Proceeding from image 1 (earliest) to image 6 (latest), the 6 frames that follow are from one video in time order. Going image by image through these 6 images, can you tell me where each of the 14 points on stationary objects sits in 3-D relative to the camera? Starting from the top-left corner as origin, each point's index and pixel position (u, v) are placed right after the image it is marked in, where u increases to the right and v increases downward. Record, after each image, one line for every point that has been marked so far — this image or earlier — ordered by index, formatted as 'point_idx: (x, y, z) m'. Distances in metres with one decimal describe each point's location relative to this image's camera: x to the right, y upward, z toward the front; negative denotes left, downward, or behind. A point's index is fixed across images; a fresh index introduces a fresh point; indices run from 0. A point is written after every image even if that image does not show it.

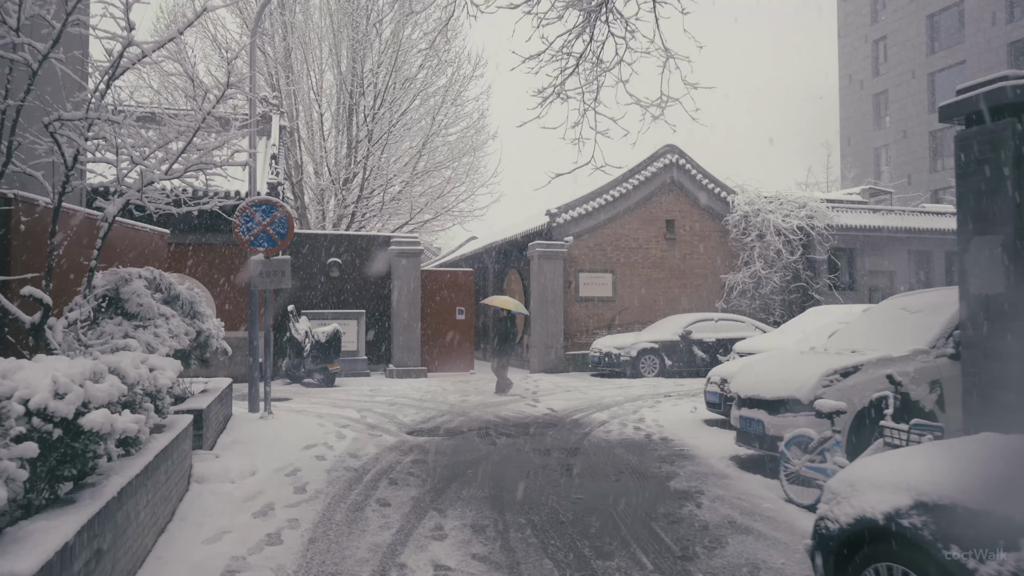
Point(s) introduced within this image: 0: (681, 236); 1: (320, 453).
0: (+3.9, +1.2, +17.3) m
1: (-1.8, -1.6, +7.2) m
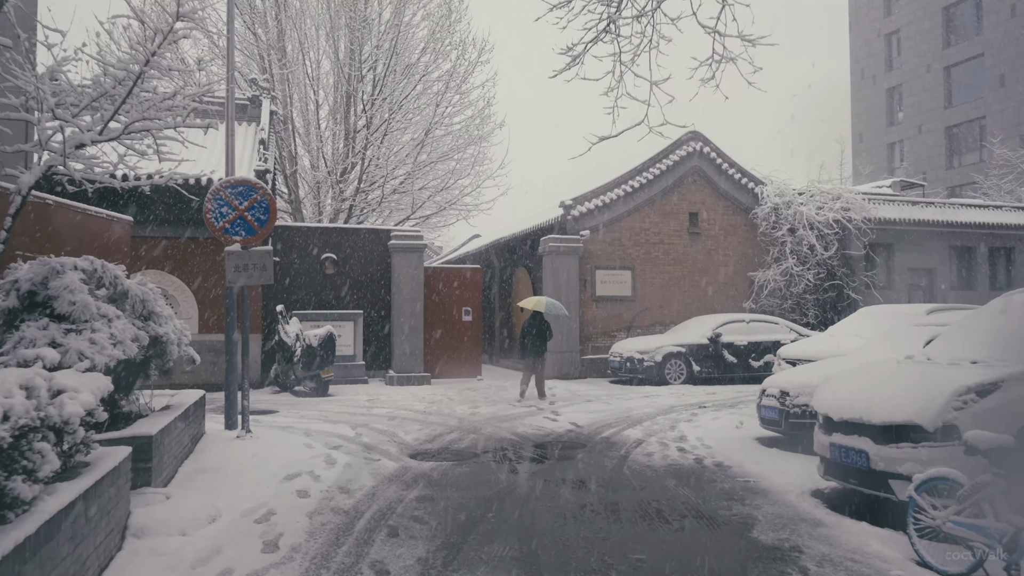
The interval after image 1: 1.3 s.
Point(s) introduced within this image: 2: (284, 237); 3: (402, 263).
0: (+4.1, +1.2, +16.0) m
1: (-1.6, -1.5, +5.8) m
2: (-4.2, +0.9, +13.9) m
3: (-2.0, +0.5, +14.0) m
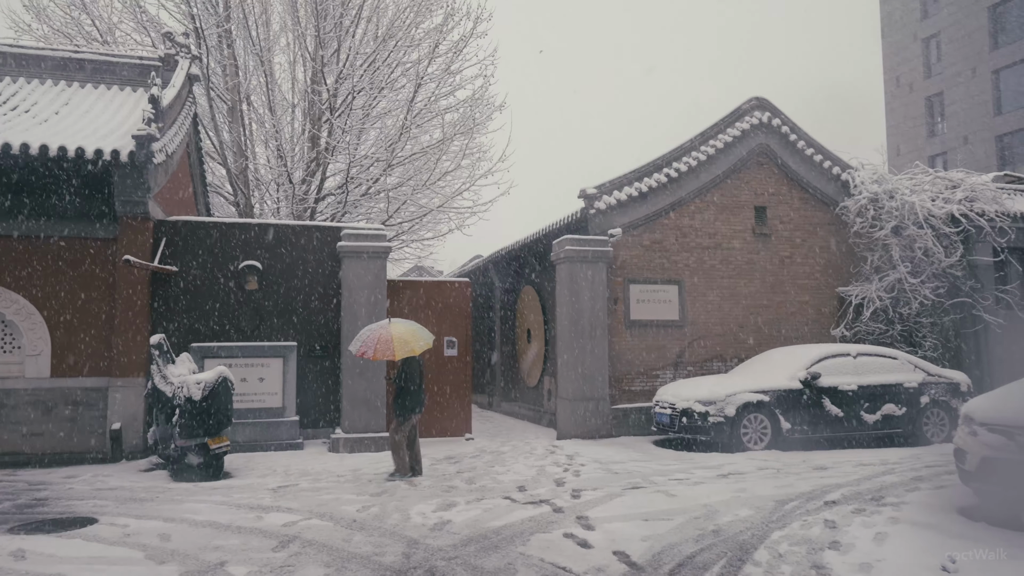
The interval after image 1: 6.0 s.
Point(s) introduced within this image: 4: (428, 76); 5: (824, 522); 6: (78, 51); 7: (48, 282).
0: (+4.1, +0.9, +11.7) m
1: (-1.7, -1.5, +1.5) m
2: (-4.2, +0.7, +9.7) m
3: (-2.0, +0.2, +9.8) m
4: (-1.8, +4.6, +16.3) m
5: (+2.3, -1.7, +5.7) m
6: (-6.6, +3.6, +11.4) m
7: (-5.5, +0.1, +8.9) m
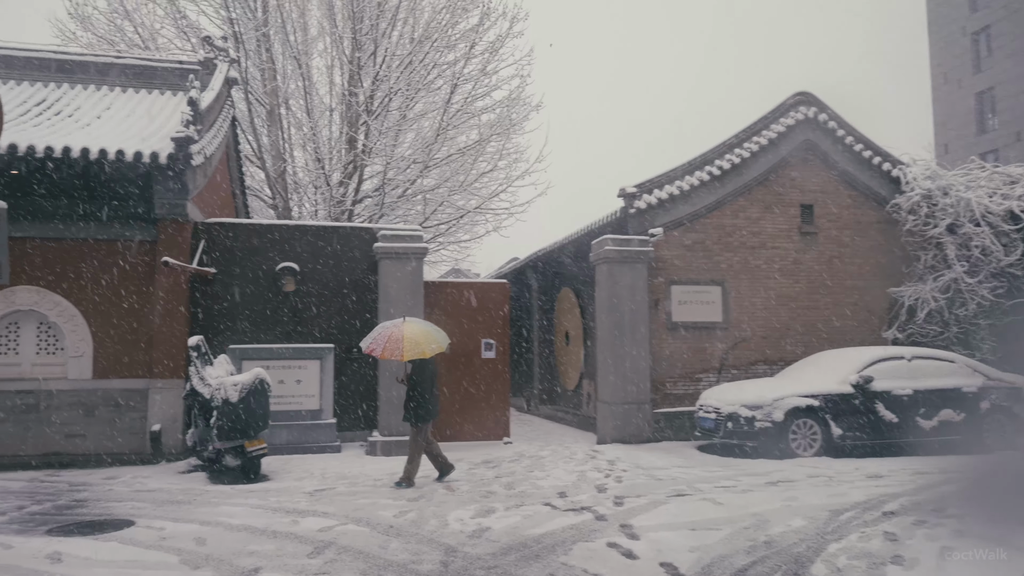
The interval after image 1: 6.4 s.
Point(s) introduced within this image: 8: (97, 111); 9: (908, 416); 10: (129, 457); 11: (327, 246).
0: (+4.7, +0.9, +11.3) m
1: (-1.6, -1.5, +1.4) m
2: (-3.7, +0.6, +9.7) m
3: (-1.5, +0.2, +9.7) m
4: (-1.0, +4.5, +16.2) m
5: (+2.6, -1.7, +5.3) m
6: (-6.0, +3.5, +11.6) m
7: (-5.0, 0.0, +9.0) m
8: (-5.7, +2.4, +10.3) m
9: (+4.7, -1.5, +8.9) m
10: (-4.5, -2.0, +8.9) m
11: (-2.5, +0.5, +10.0) m
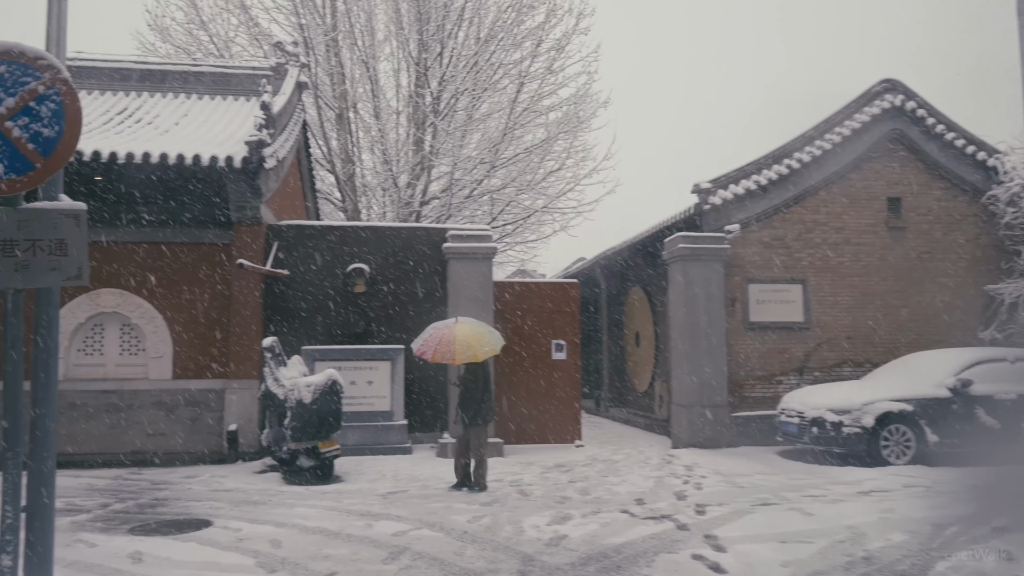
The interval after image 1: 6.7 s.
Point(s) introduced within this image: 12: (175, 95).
0: (+5.7, +0.9, +10.7) m
1: (-1.4, -1.5, +1.3) m
2: (-2.8, +0.6, +9.8) m
3: (-0.6, +0.2, +9.6) m
4: (+0.4, +4.5, +16.0) m
5: (+3.2, -1.7, +4.9) m
6: (-5.0, +3.5, +11.9) m
7: (-4.2, 0.0, +9.2) m
8: (-4.7, +2.4, +10.6) m
9: (+5.5, -1.5, +8.3) m
10: (-3.7, -2.0, +9.1) m
11: (-1.5, +0.5, +10.0) m
12: (-5.1, +2.9, +11.5) m
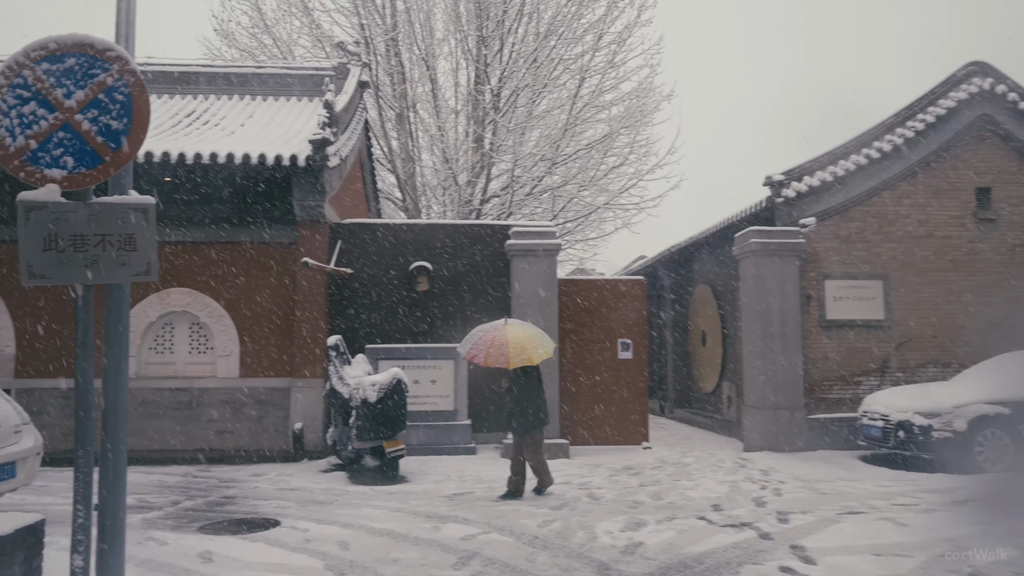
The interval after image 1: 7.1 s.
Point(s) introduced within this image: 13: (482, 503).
0: (+6.6, +1.0, +10.0) m
1: (-1.2, -1.4, +1.2) m
2: (-2.0, +0.6, +9.8) m
3: (+0.2, +0.2, +9.4) m
4: (+1.7, +4.6, +15.7) m
5: (+3.6, -1.7, +4.5) m
6: (-4.0, +3.5, +12.0) m
7: (-3.4, 0.0, +9.3) m
8: (-3.8, +2.4, +10.7) m
9: (+6.2, -1.4, +7.7) m
10: (-2.9, -2.0, +9.1) m
11: (-0.7, +0.6, +9.9) m
12: (-4.2, +2.9, +11.6) m
13: (-0.2, -1.8, +6.3) m
